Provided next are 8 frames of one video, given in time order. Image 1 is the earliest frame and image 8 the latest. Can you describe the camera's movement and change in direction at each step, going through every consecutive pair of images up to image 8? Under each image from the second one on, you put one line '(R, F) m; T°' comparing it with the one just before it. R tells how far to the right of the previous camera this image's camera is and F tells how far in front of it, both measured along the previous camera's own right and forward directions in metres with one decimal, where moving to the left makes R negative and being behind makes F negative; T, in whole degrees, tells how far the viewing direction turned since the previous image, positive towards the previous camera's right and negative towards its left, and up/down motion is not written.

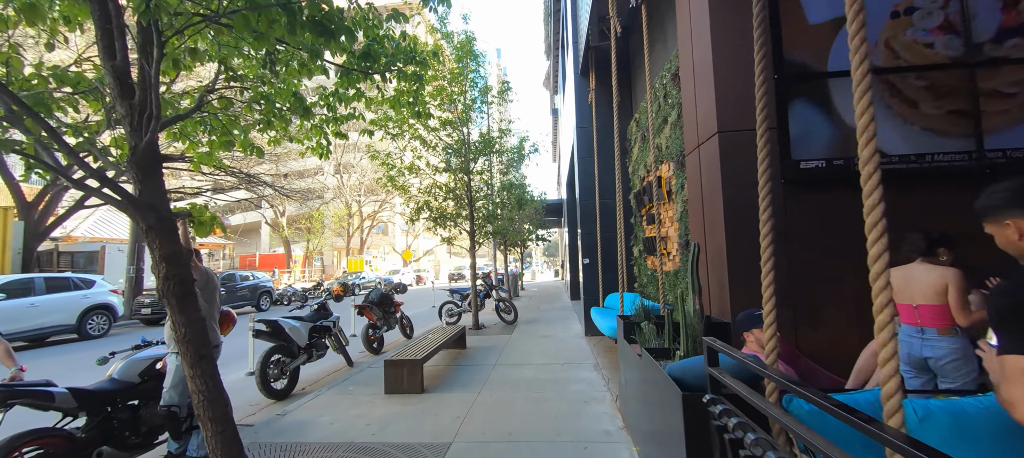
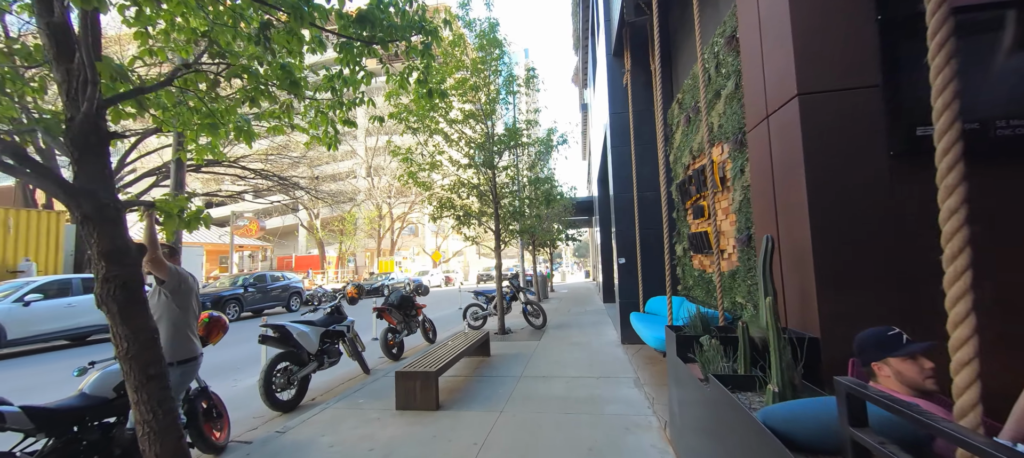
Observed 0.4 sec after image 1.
(0.0, +0.6) m; -4°
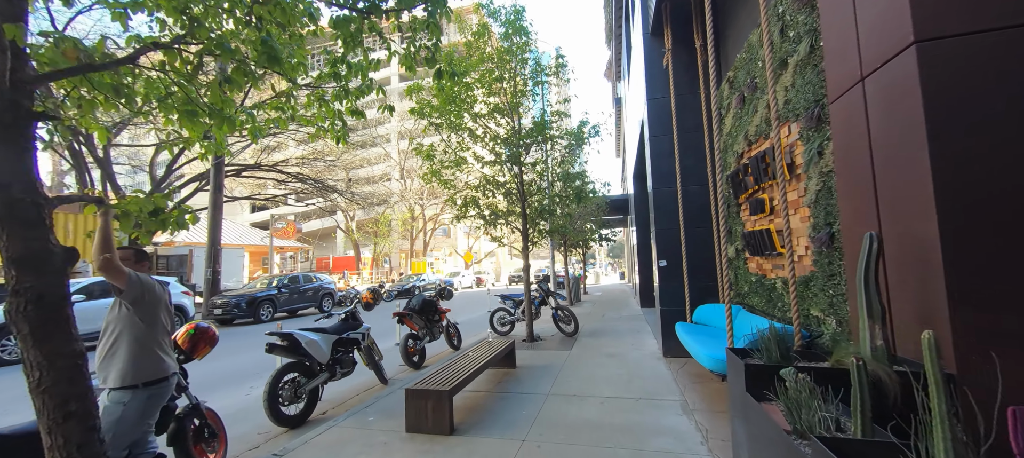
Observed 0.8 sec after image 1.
(+0.1, +0.6) m; -5°
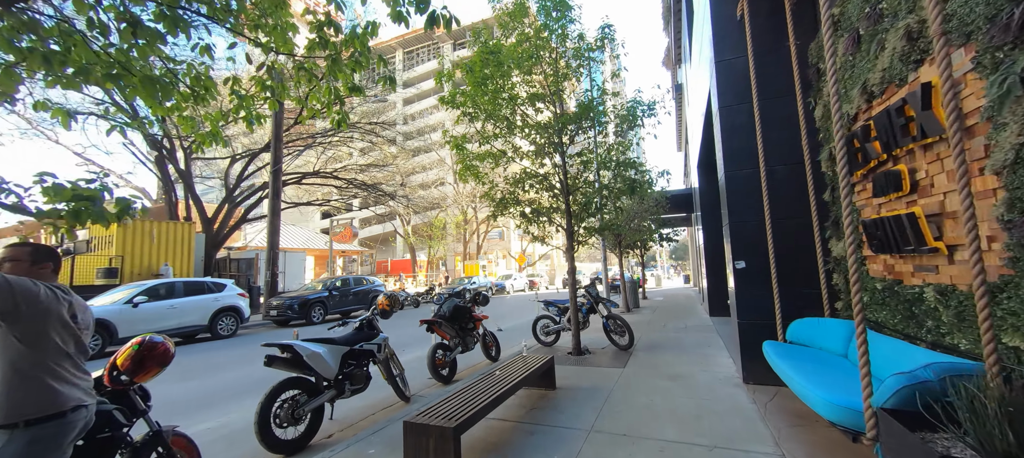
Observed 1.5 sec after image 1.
(+0.3, +0.9) m; -8°
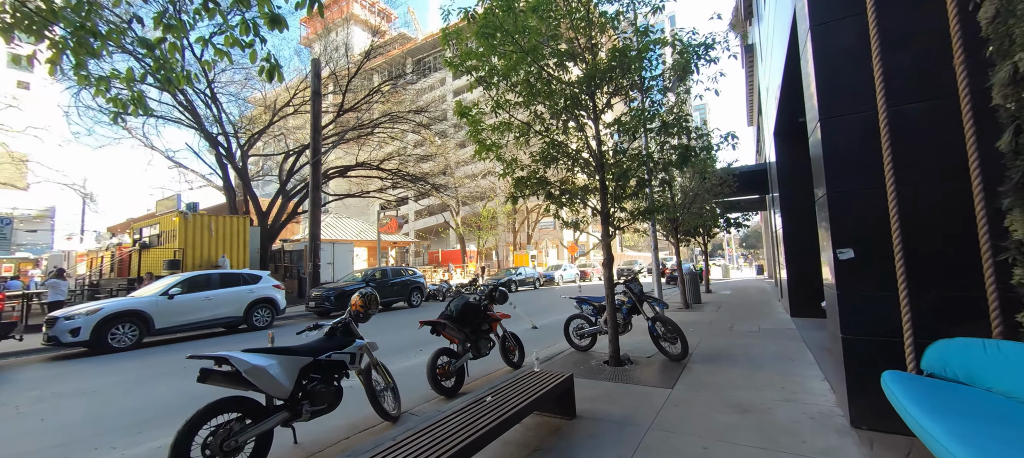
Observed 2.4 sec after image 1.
(+0.5, +1.2) m; -8°
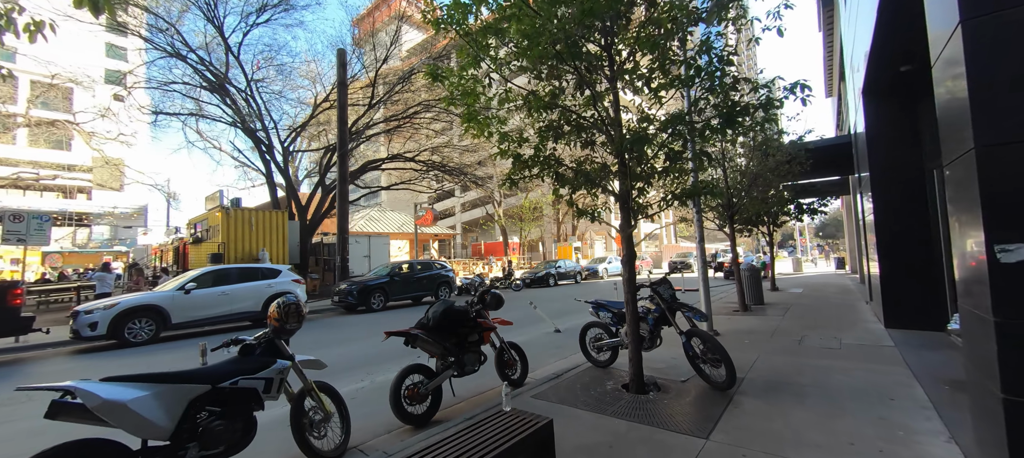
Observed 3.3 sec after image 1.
(+0.7, +1.2) m; -8°
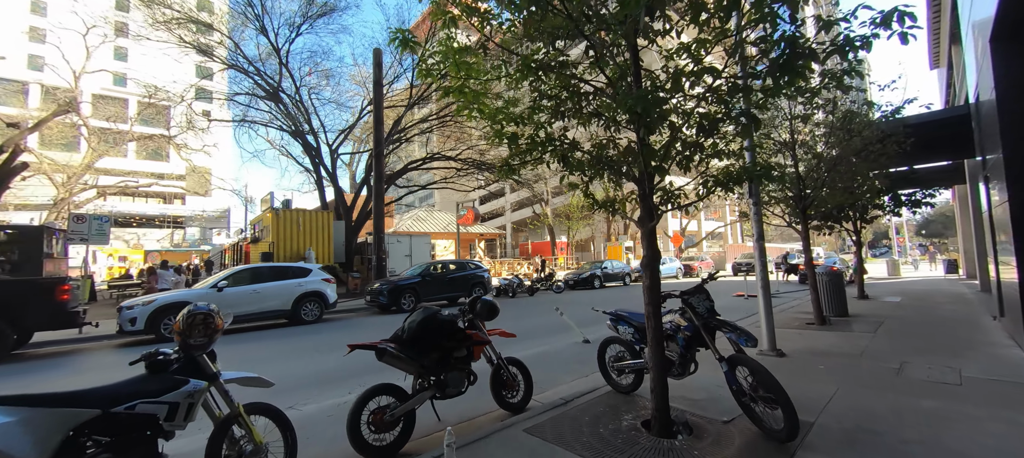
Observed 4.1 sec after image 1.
(+0.6, +0.9) m; -8°
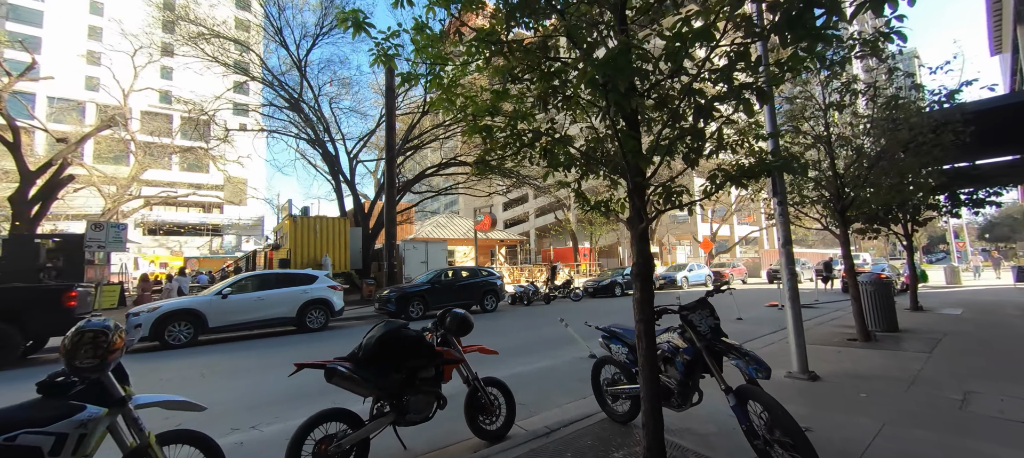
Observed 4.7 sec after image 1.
(+0.5, +0.5) m; -4°
